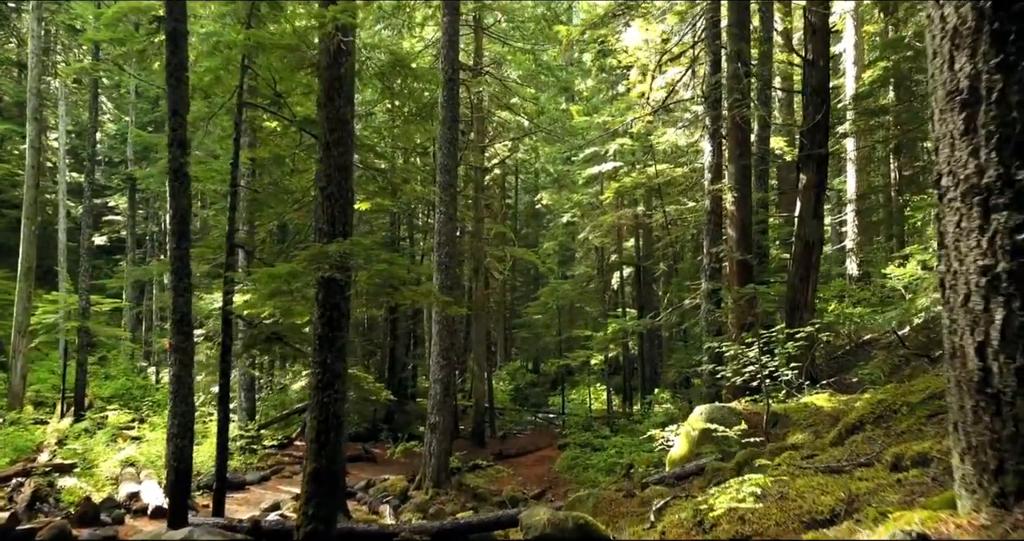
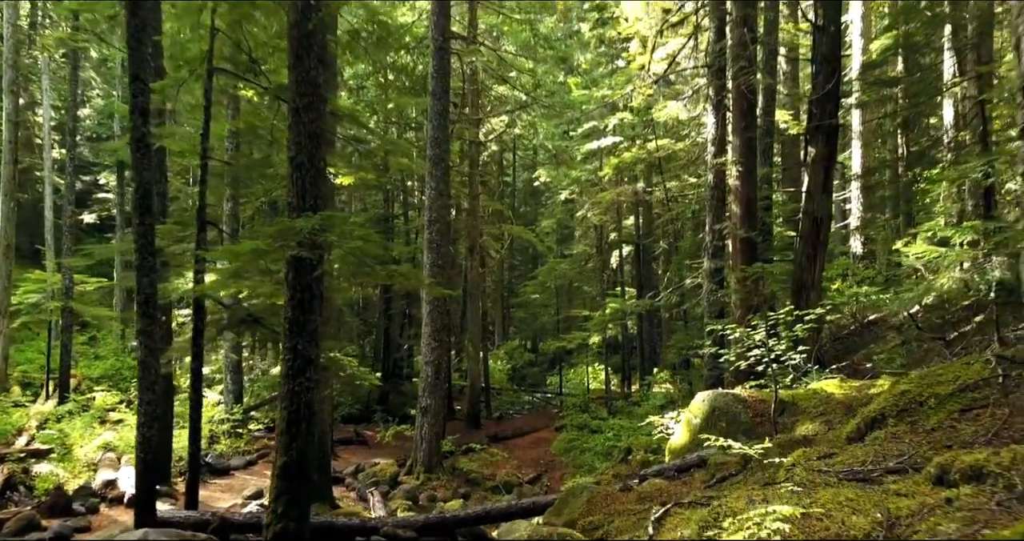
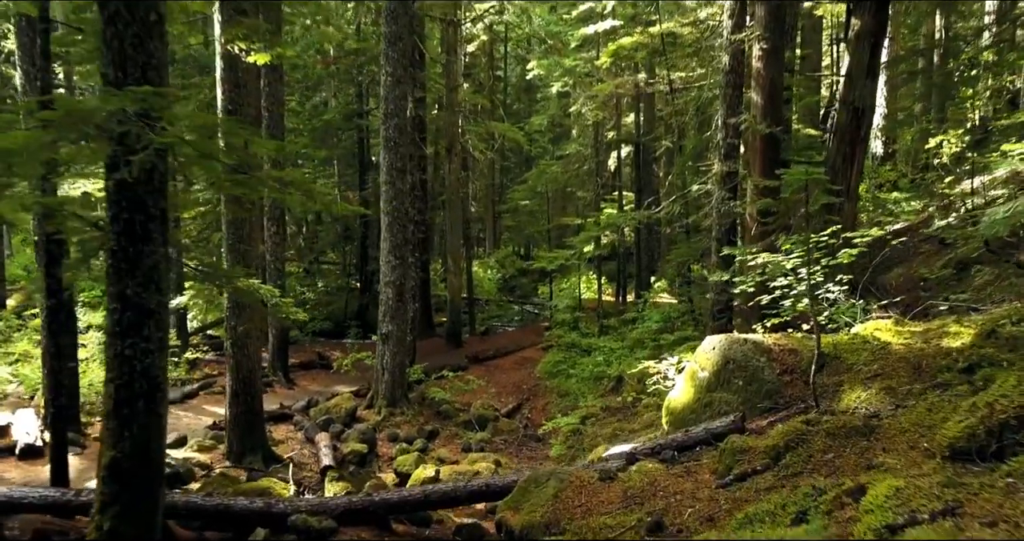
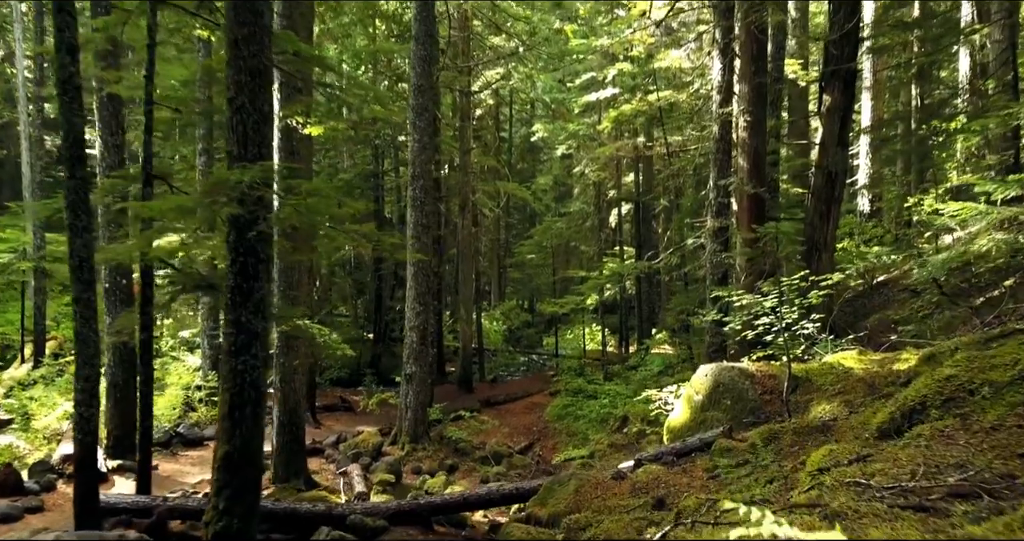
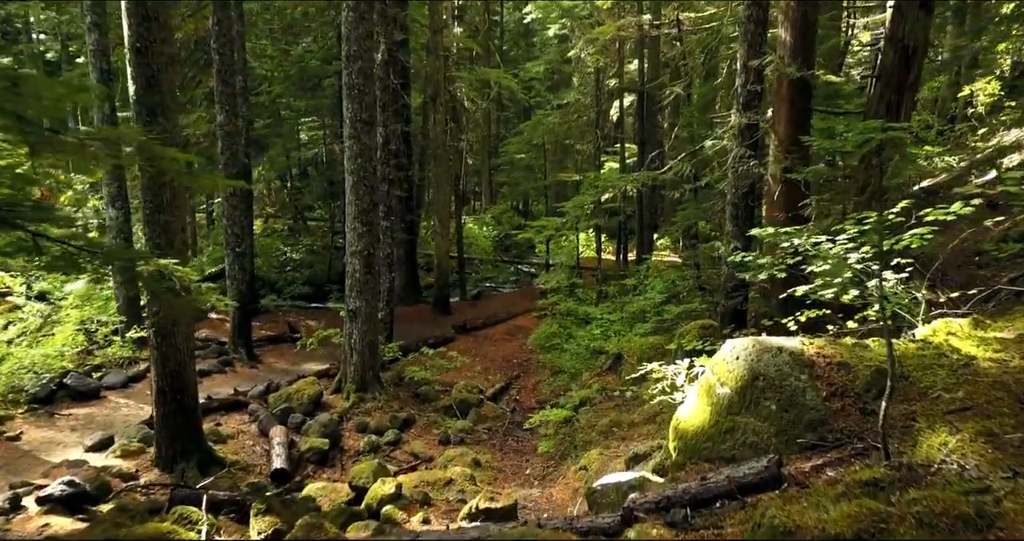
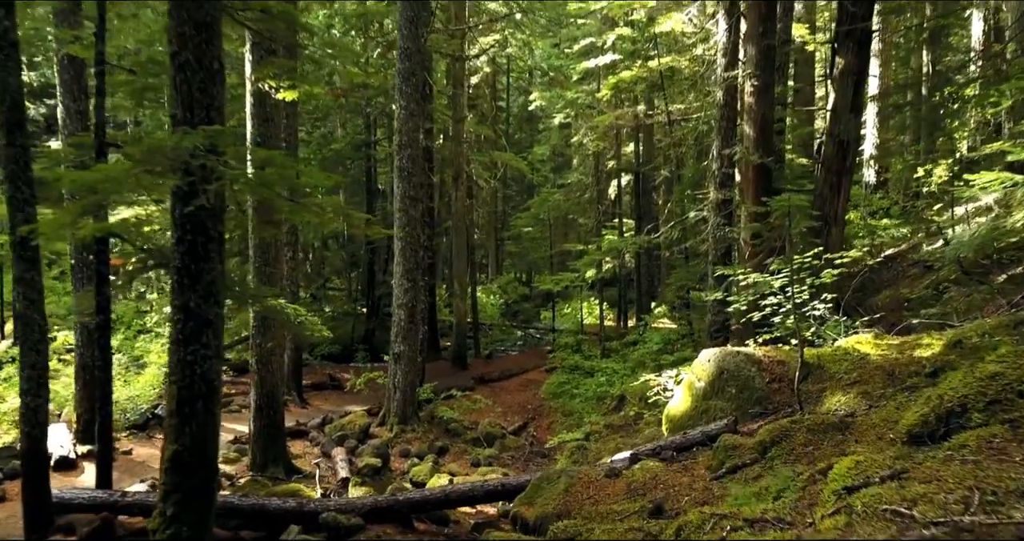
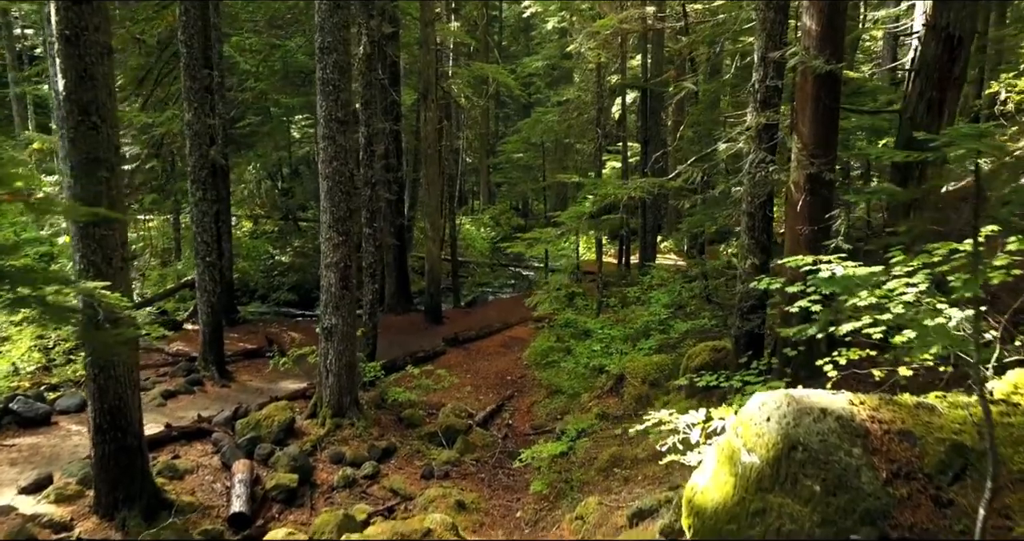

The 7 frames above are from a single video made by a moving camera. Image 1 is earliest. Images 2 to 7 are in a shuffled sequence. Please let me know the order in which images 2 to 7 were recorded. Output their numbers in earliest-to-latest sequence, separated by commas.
2, 4, 6, 3, 5, 7
